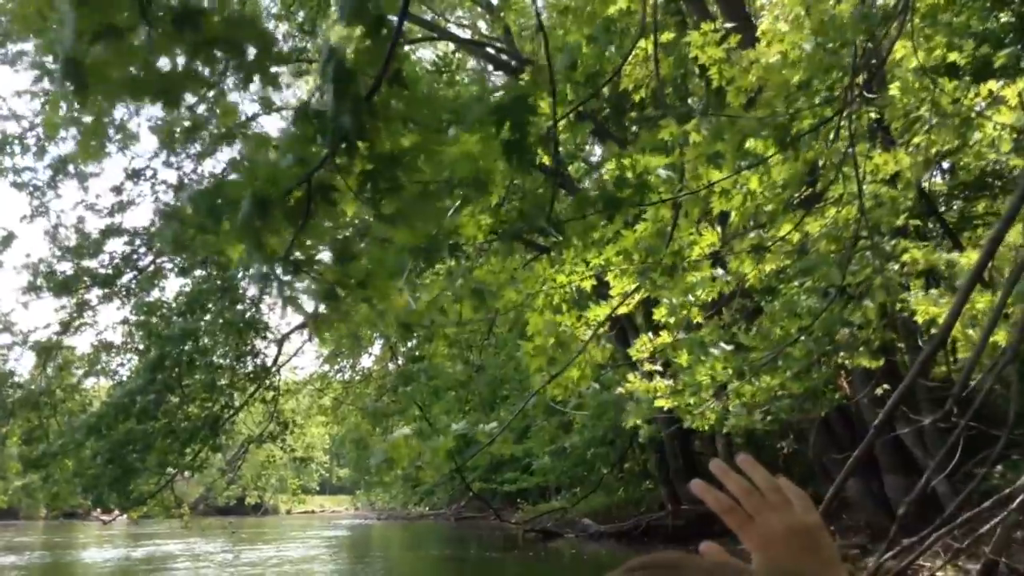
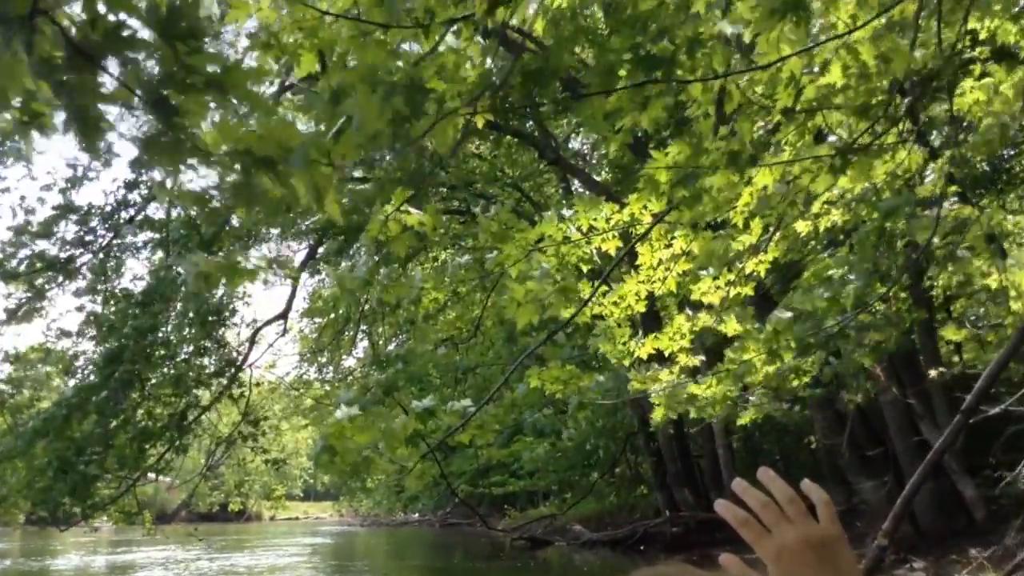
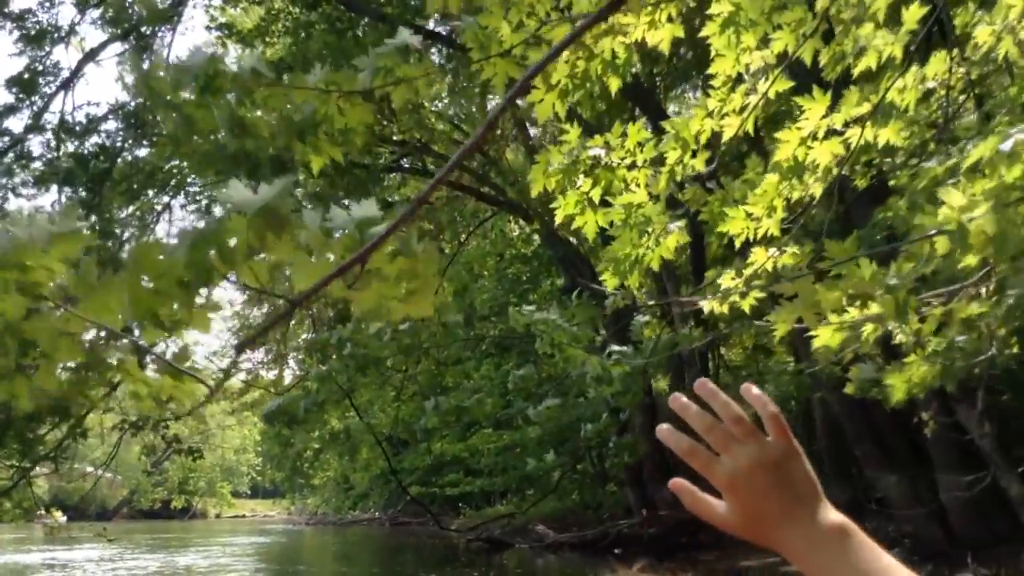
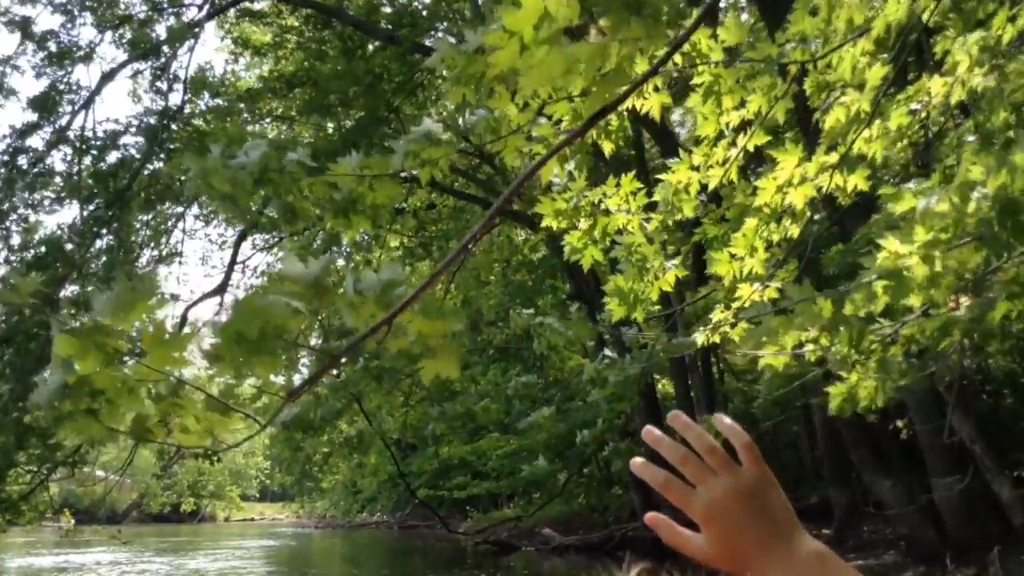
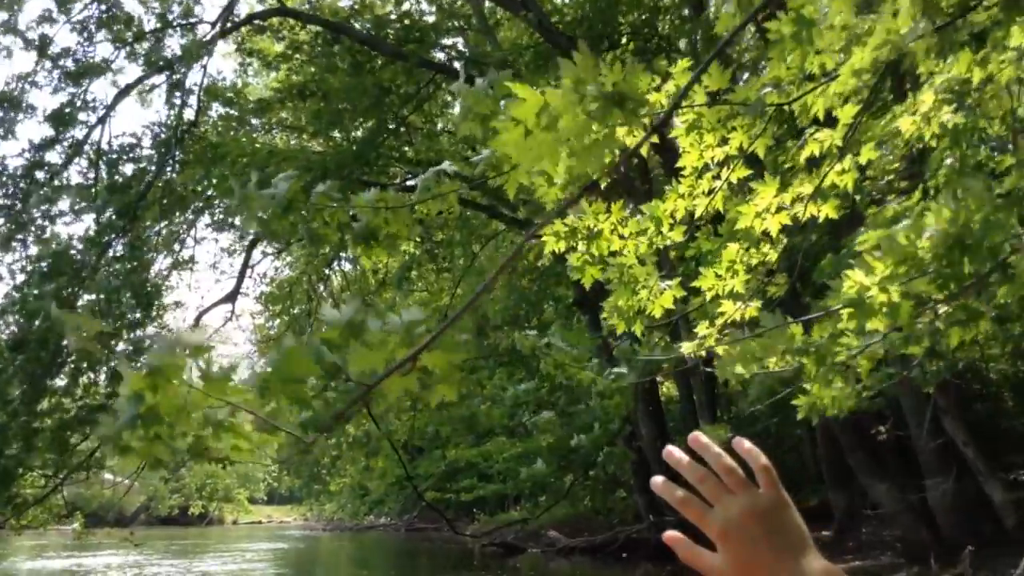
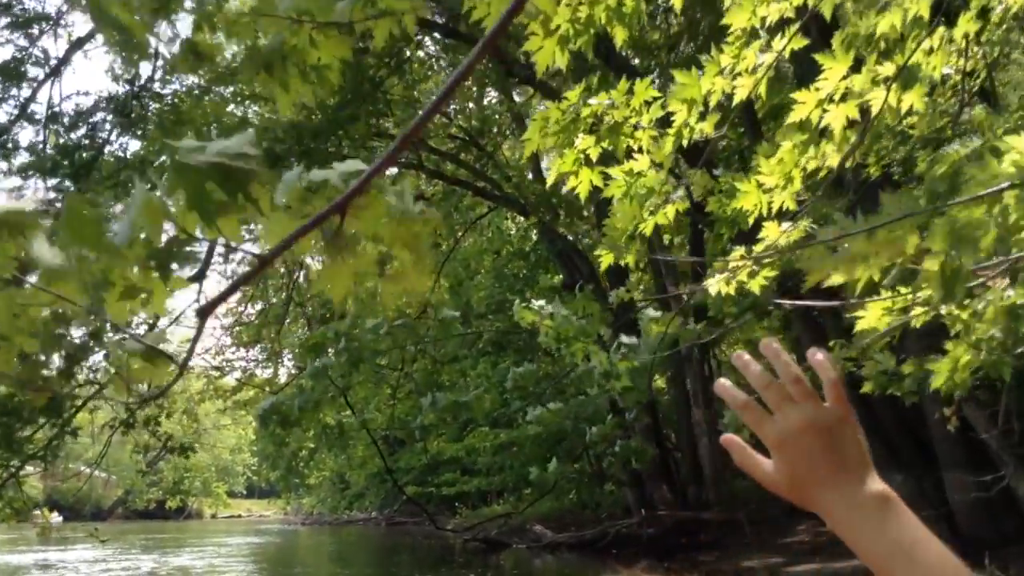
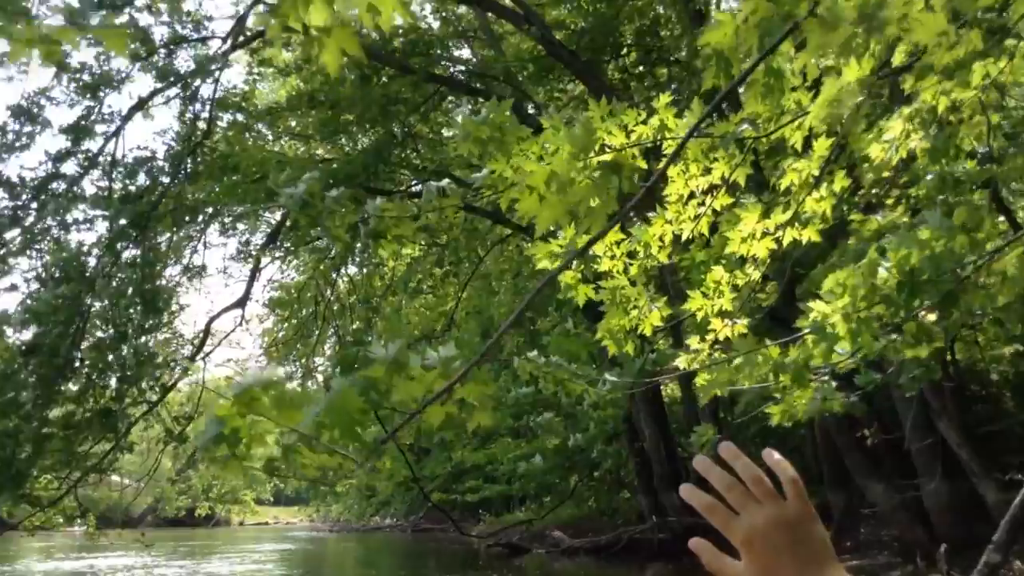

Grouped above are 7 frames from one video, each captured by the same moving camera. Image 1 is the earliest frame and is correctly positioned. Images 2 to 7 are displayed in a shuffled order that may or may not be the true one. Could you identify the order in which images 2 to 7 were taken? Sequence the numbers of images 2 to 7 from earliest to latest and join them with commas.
2, 7, 5, 4, 3, 6
